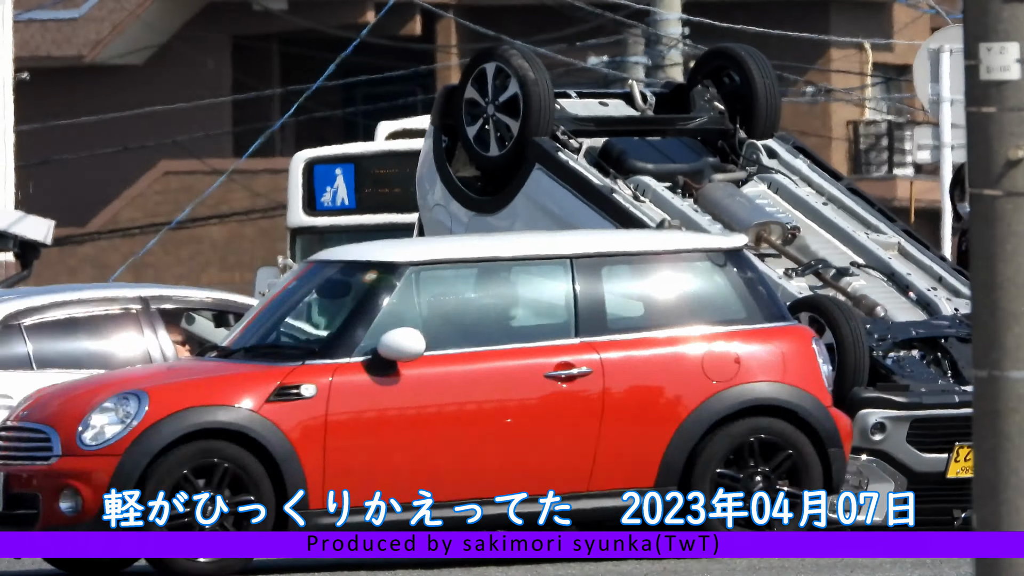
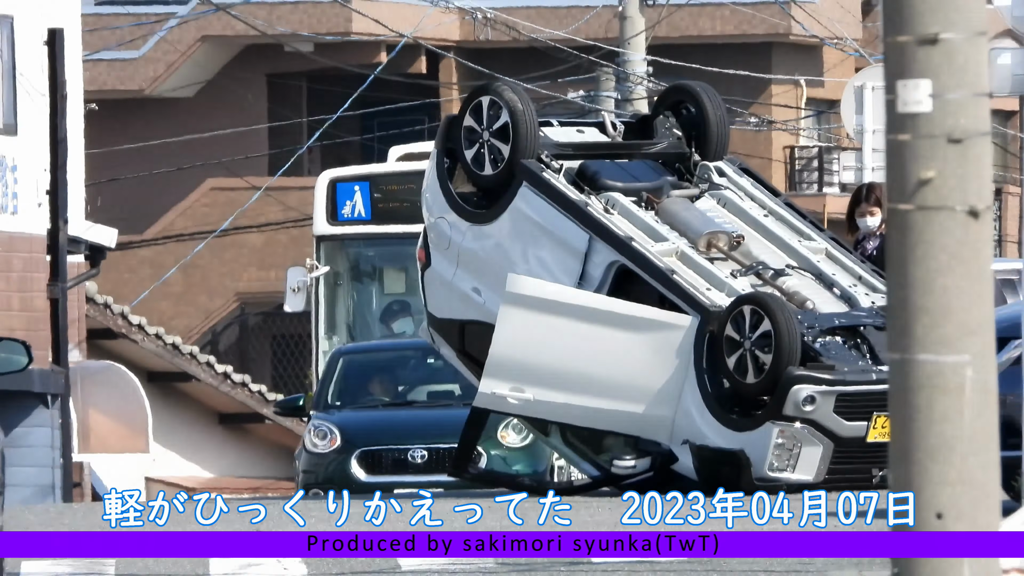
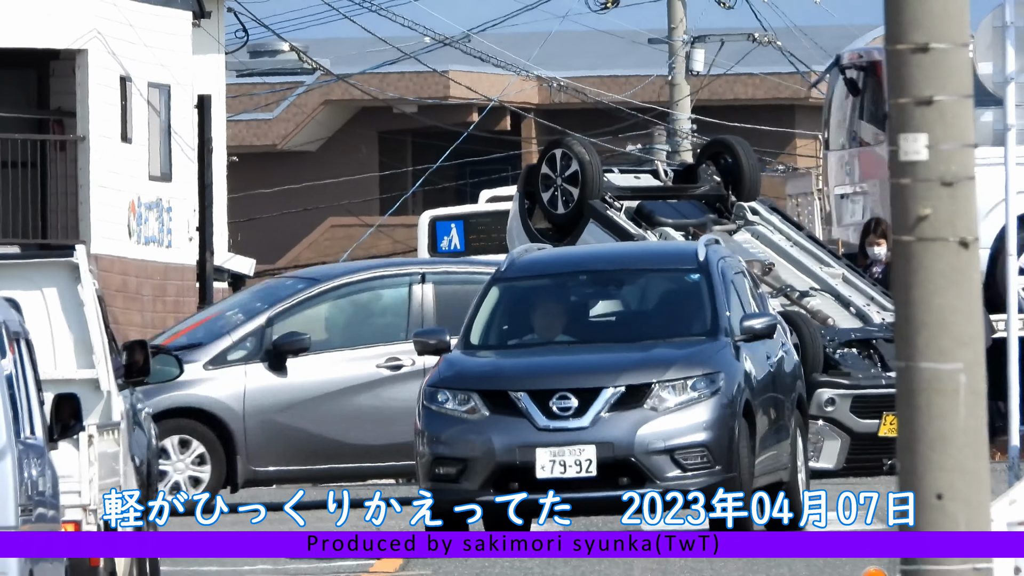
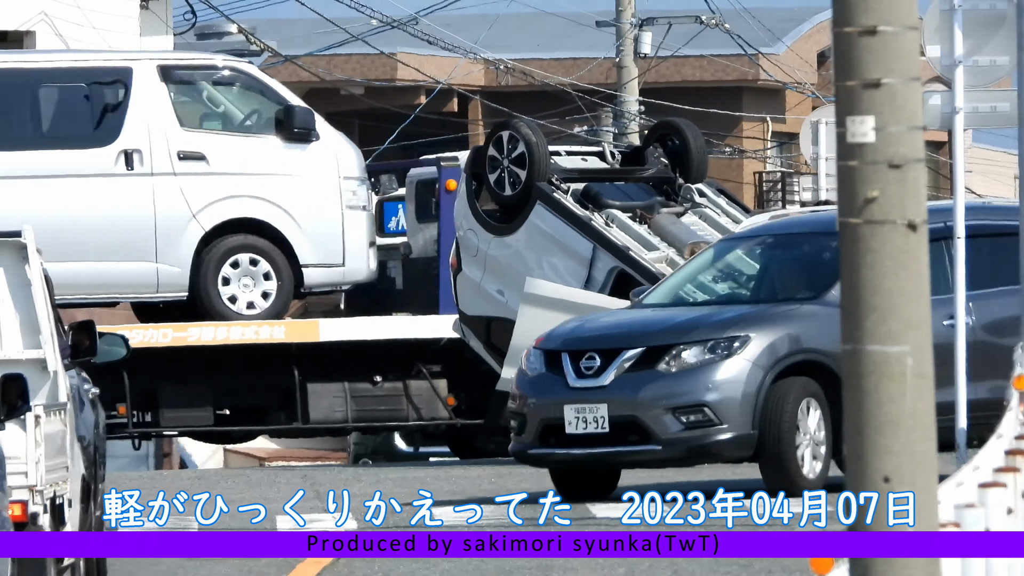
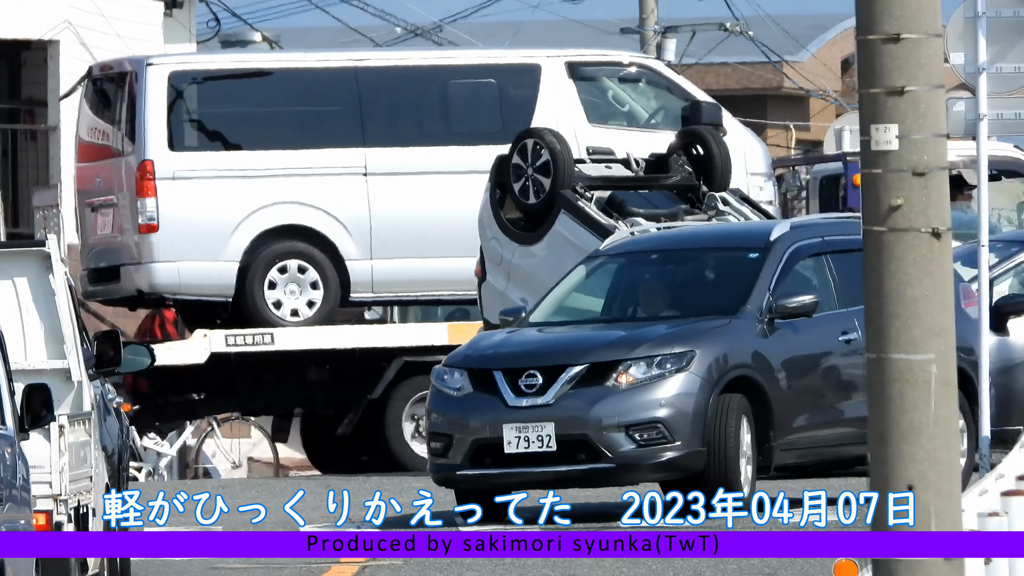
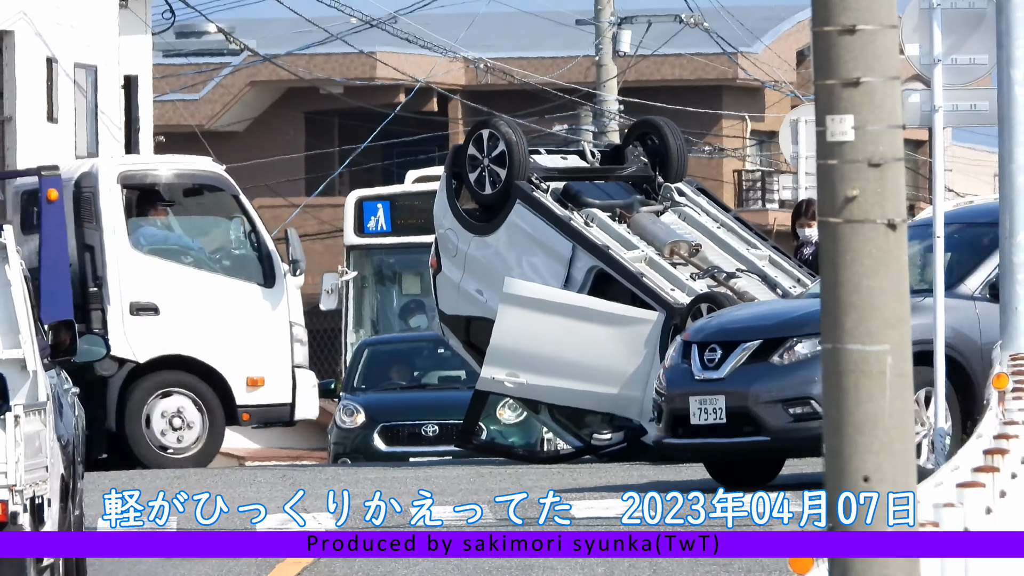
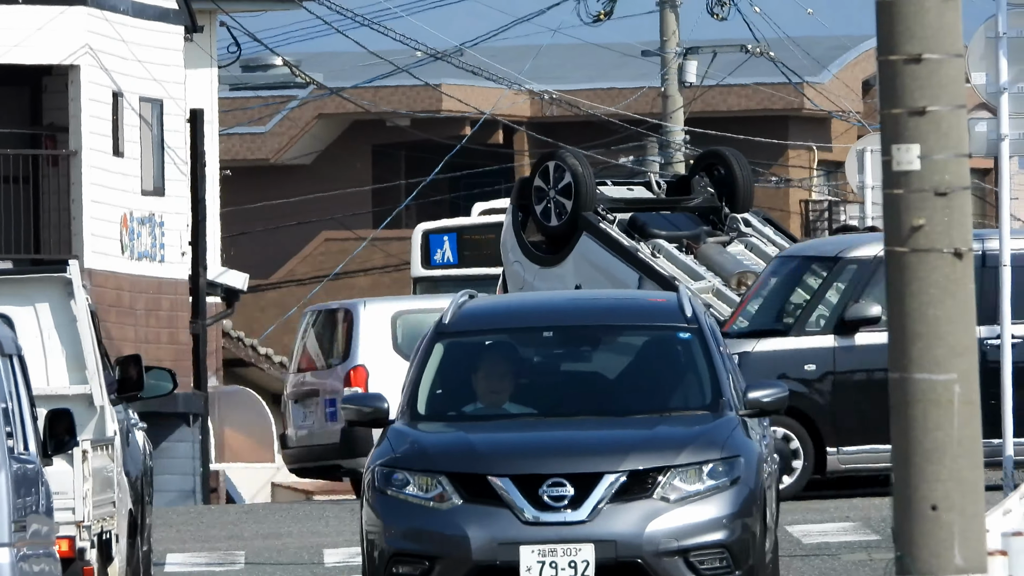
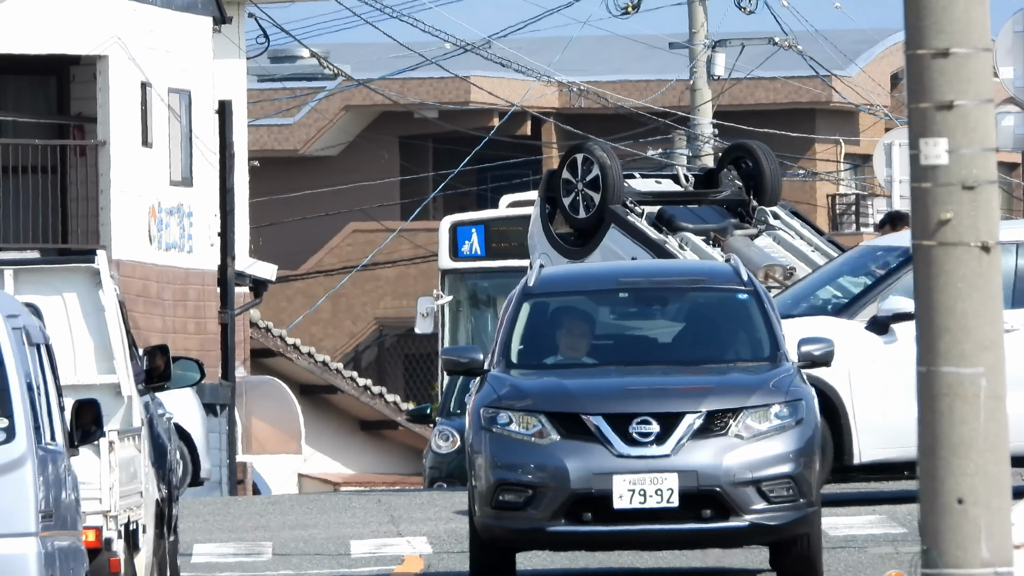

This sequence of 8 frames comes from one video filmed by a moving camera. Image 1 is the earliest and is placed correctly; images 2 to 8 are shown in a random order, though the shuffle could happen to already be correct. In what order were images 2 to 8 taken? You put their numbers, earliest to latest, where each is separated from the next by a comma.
2, 6, 4, 5, 3, 8, 7
